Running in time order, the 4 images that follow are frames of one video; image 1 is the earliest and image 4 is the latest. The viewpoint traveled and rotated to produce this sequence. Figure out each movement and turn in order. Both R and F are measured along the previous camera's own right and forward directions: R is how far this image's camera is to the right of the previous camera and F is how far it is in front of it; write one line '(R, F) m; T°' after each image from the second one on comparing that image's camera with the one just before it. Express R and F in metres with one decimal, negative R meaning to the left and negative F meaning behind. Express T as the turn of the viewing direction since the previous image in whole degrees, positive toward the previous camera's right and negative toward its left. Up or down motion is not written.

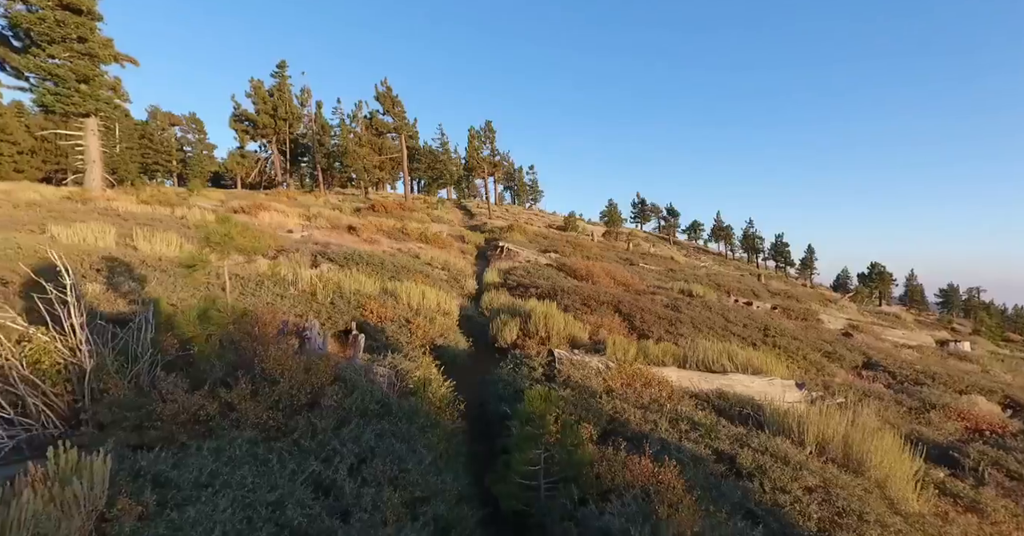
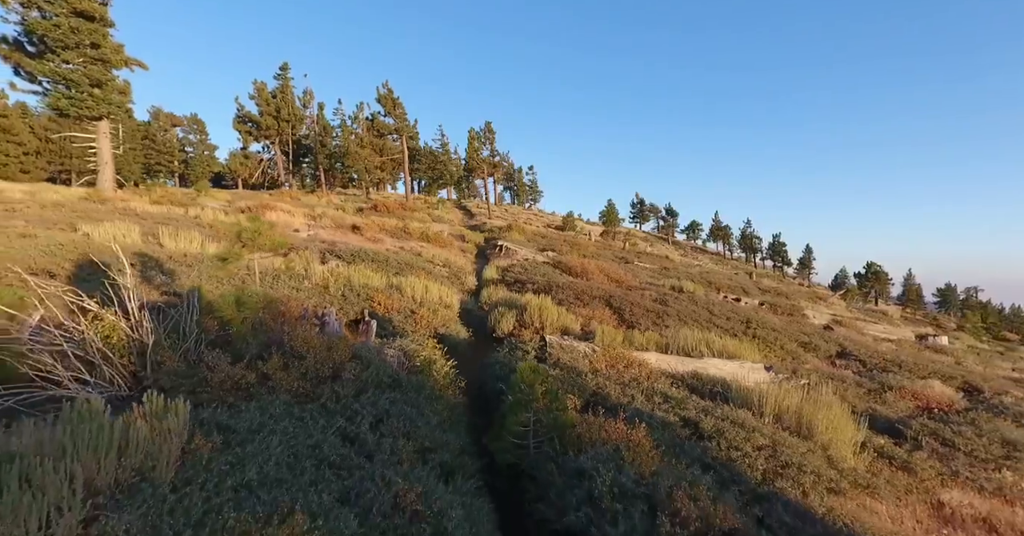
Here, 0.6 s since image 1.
(+0.1, -0.8) m; 0°
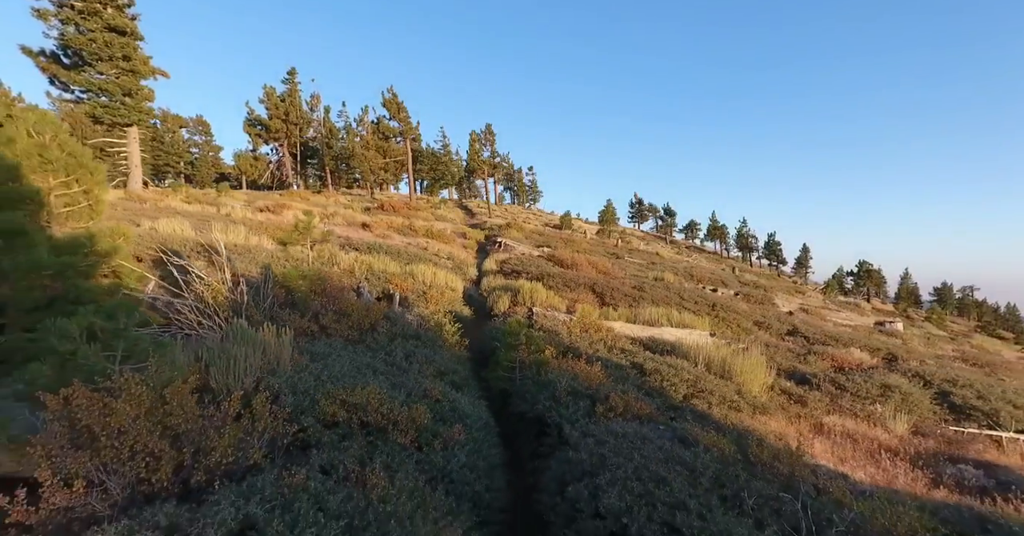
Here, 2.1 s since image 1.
(+0.2, -2.0) m; 0°
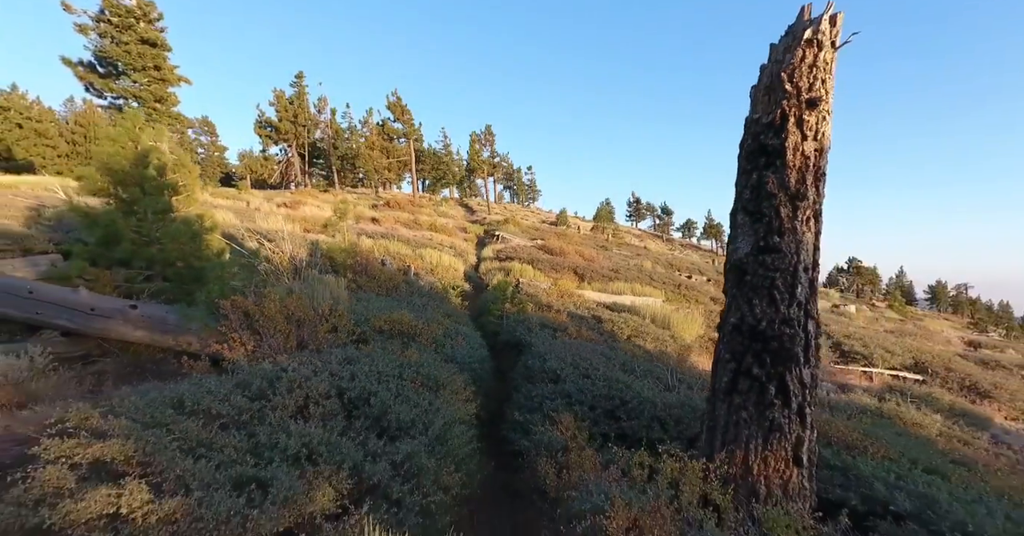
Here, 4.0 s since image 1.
(+0.3, -2.5) m; 0°
